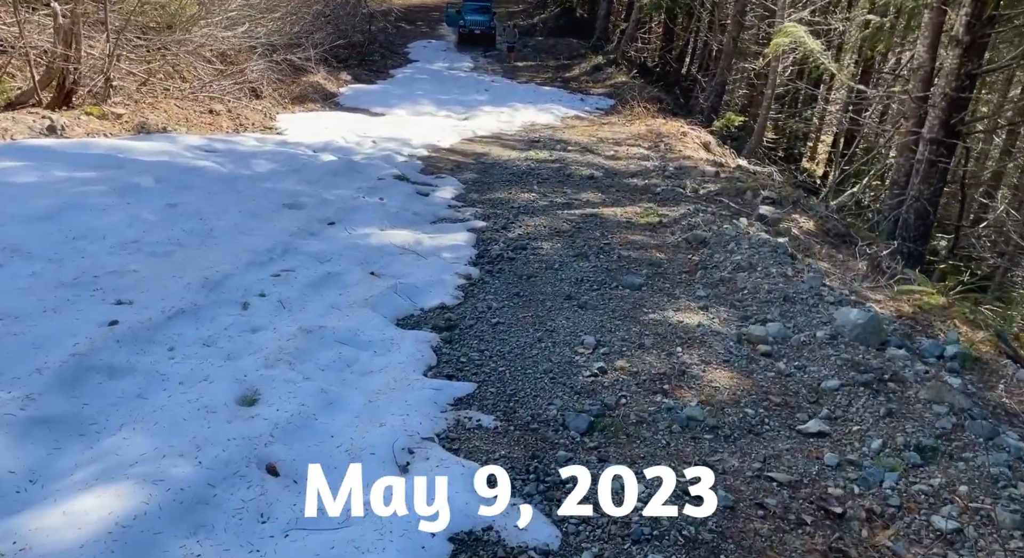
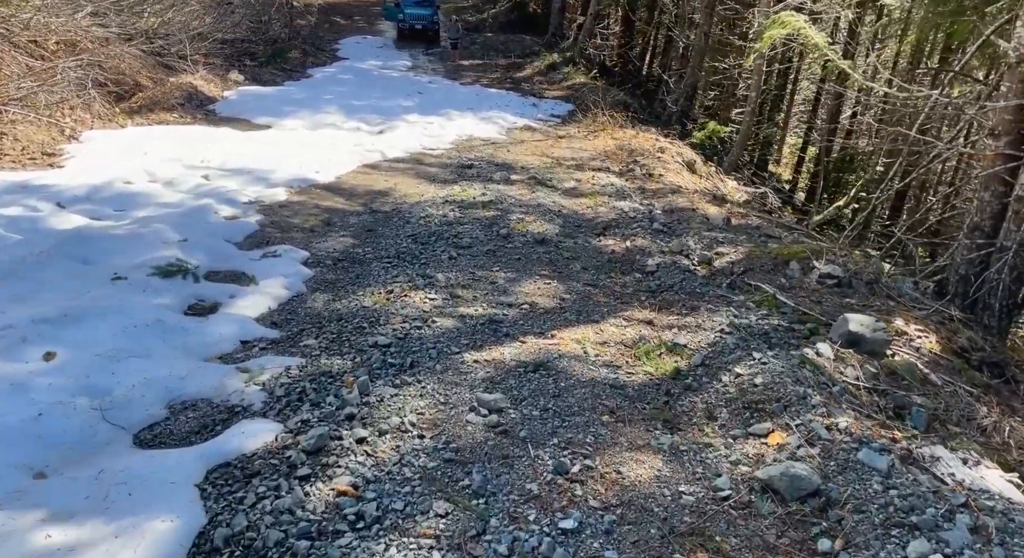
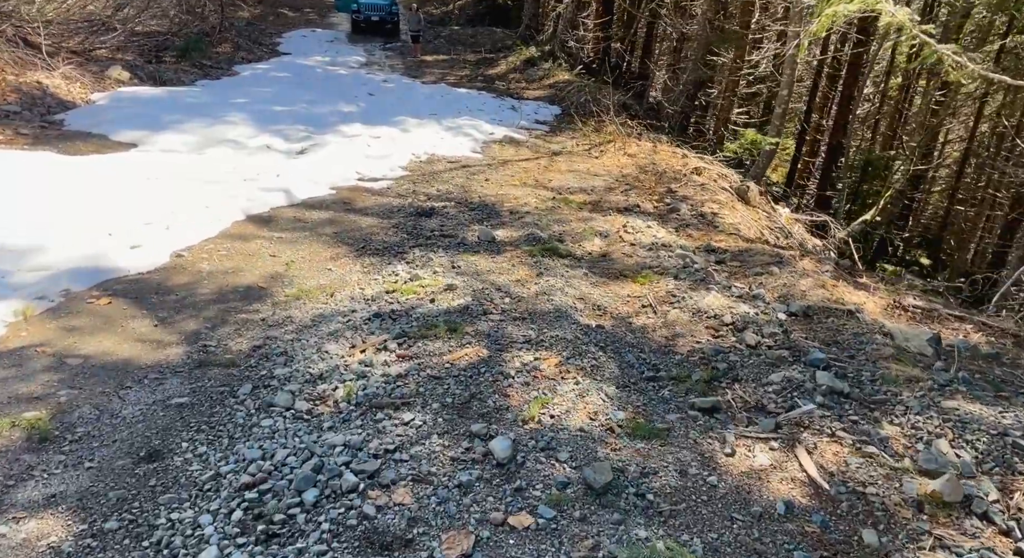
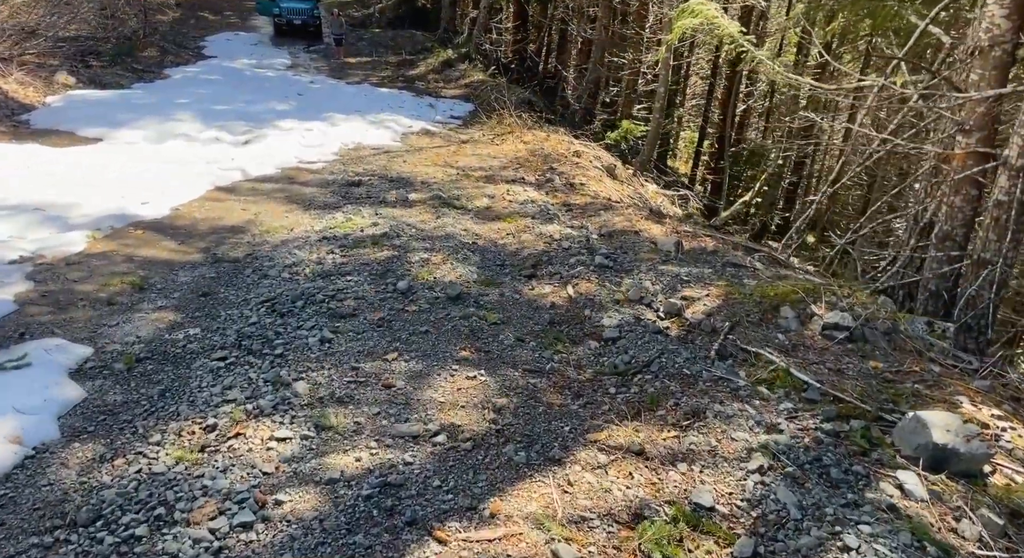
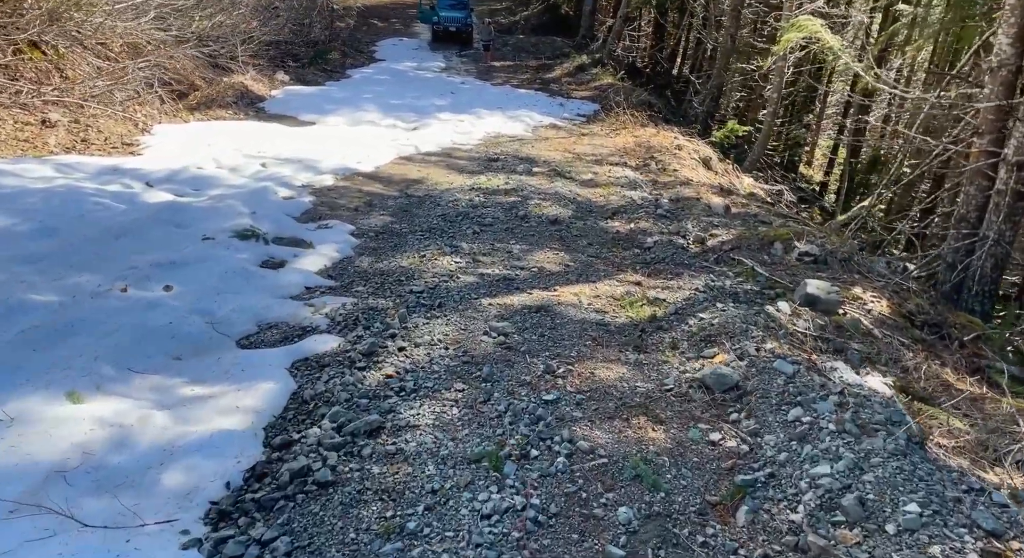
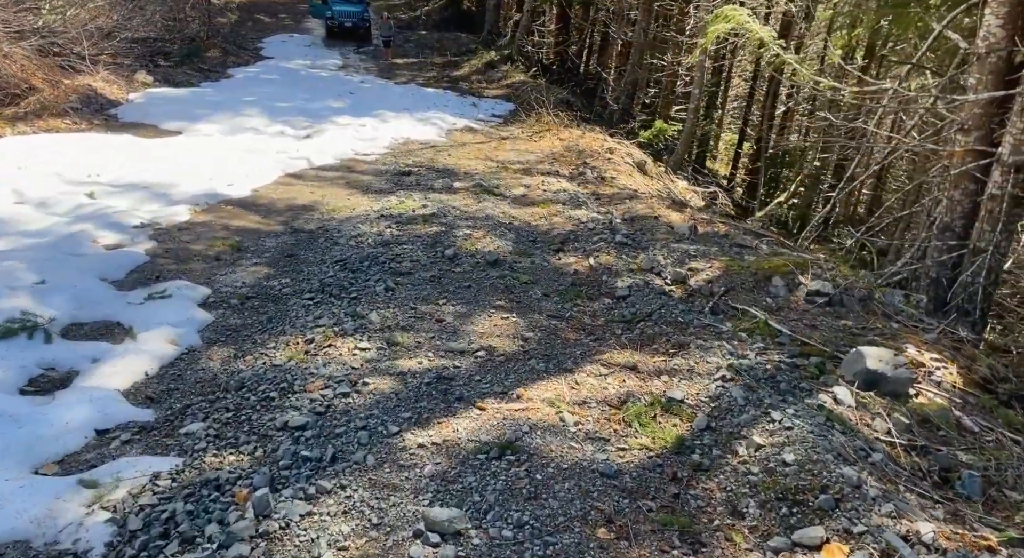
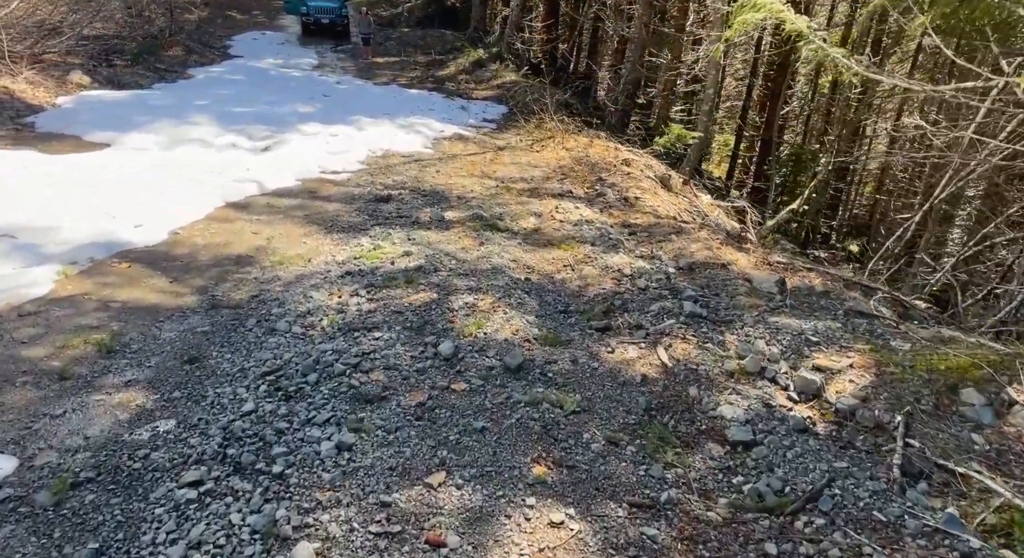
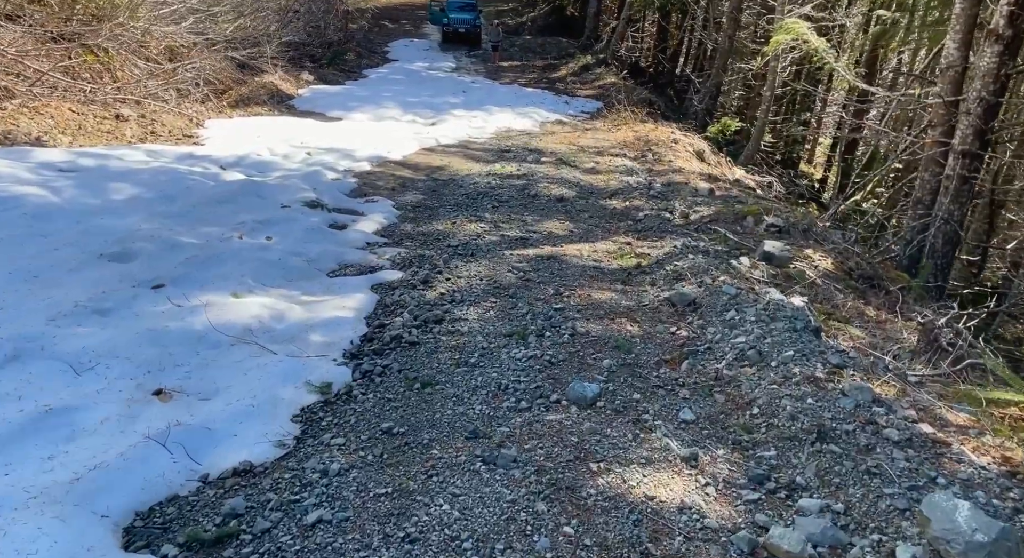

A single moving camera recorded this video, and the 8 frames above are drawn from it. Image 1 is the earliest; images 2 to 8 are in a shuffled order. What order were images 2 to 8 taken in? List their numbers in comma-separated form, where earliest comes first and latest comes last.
8, 5, 2, 6, 4, 7, 3
